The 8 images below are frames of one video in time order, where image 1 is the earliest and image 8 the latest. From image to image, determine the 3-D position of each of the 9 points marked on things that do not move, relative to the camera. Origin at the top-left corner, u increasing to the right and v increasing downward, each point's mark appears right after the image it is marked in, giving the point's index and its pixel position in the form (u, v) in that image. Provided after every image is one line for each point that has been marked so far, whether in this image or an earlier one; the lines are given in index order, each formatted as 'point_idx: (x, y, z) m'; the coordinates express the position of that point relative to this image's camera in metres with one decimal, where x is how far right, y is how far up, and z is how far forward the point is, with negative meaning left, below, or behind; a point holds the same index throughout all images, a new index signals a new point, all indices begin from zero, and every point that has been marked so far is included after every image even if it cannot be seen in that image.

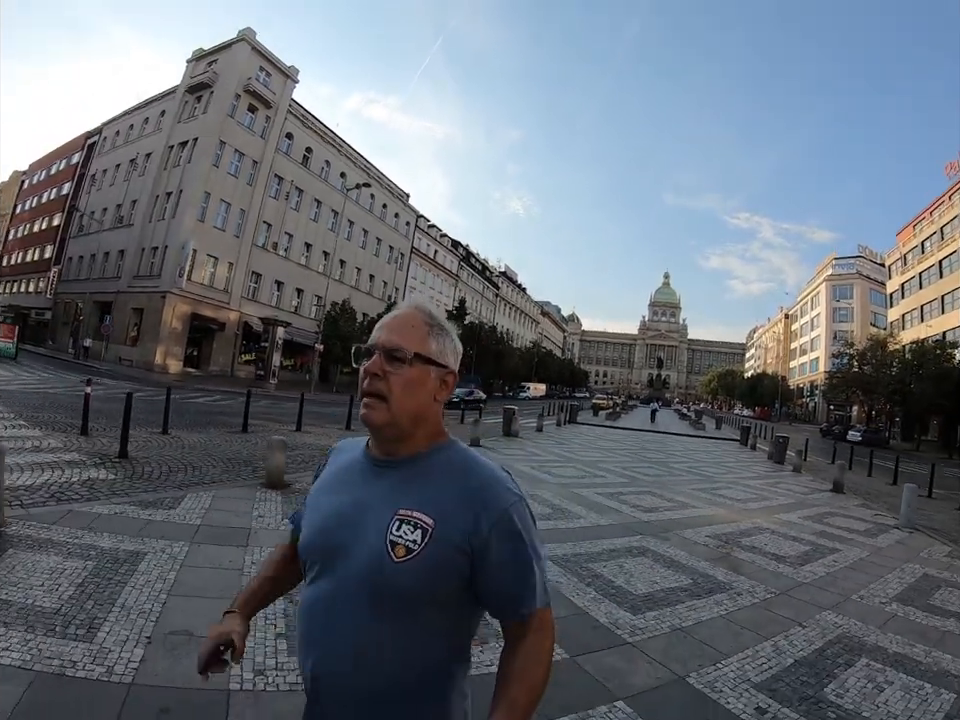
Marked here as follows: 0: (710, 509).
0: (+4.3, -2.7, +10.4) m
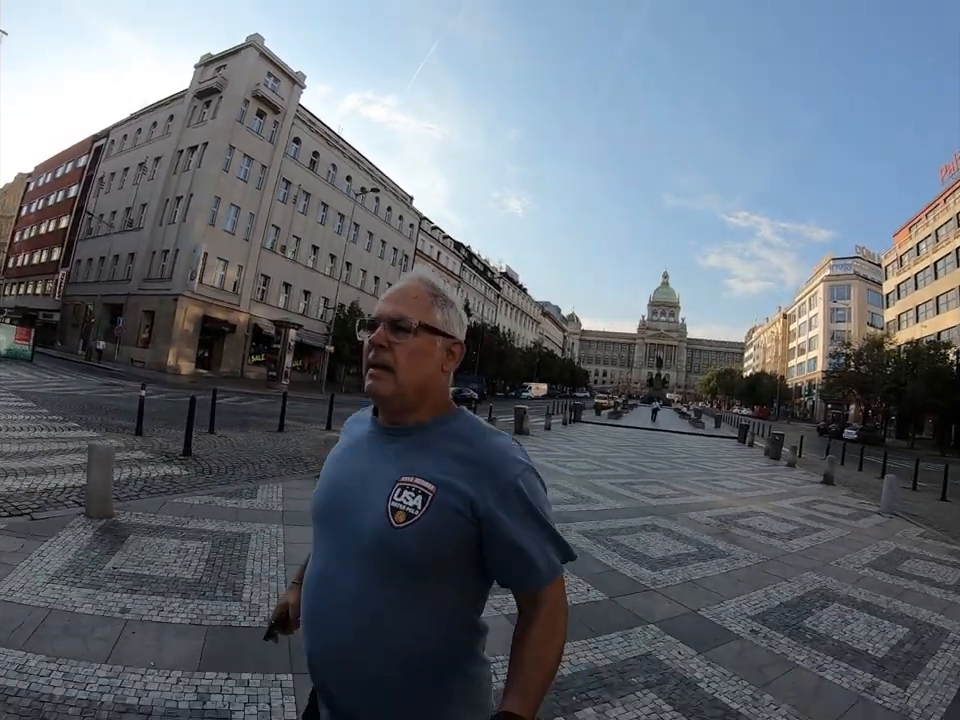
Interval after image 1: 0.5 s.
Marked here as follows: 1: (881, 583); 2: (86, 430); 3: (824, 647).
0: (+4.8, -2.8, +11.4) m
1: (+4.4, -2.4, +5.9) m
2: (-8.2, -1.5, +11.5) m
3: (+2.7, -2.2, +4.3) m
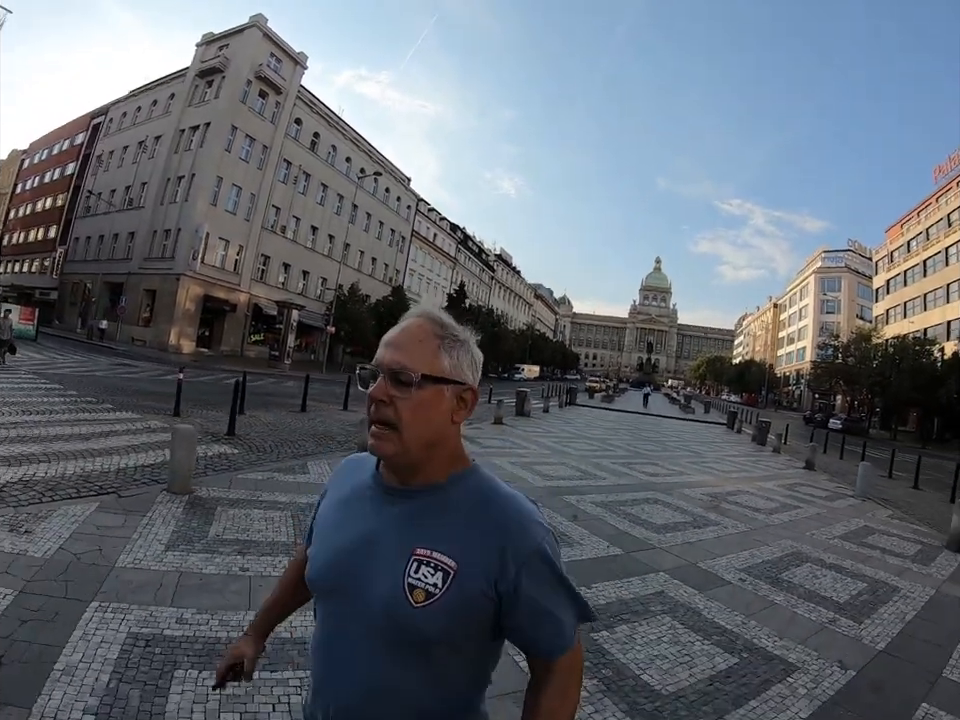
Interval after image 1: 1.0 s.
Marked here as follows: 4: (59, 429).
0: (+5.1, -2.7, +12.5) m
1: (+4.7, -2.4, +7.0) m
2: (-7.9, -1.1, +12.3) m
3: (+3.1, -2.2, +5.3) m
4: (-7.3, -1.2, +9.7) m
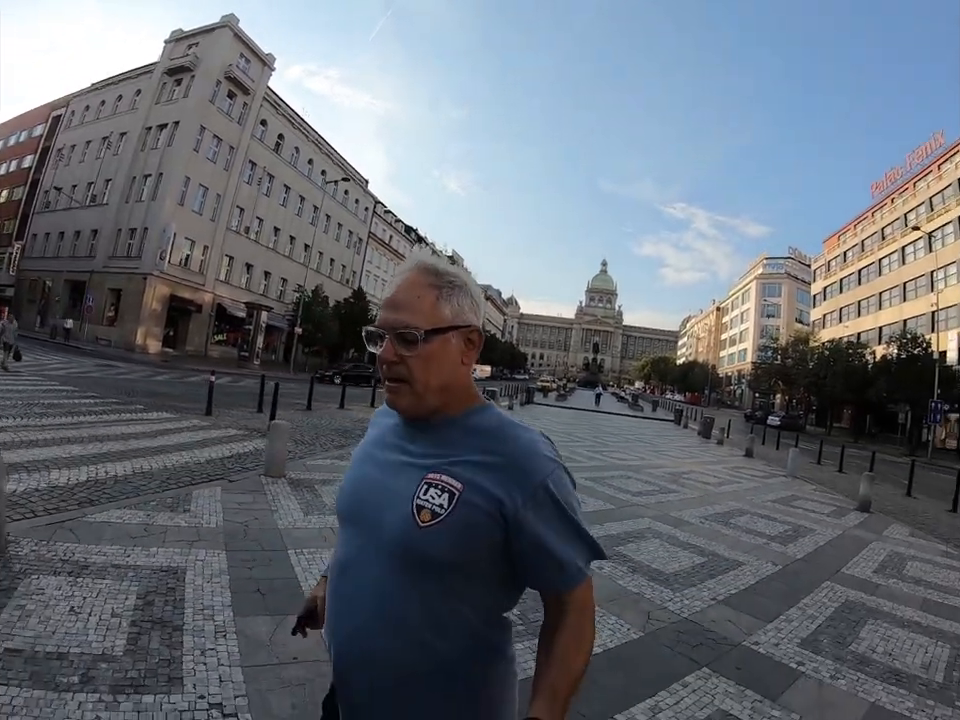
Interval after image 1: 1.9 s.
0: (+4.9, -2.8, +14.8) m
1: (+5.1, -2.5, +9.3) m
2: (-7.9, -1.2, +13.5) m
3: (+3.6, -2.3, +7.5) m
4: (-7.2, -1.3, +11.0) m
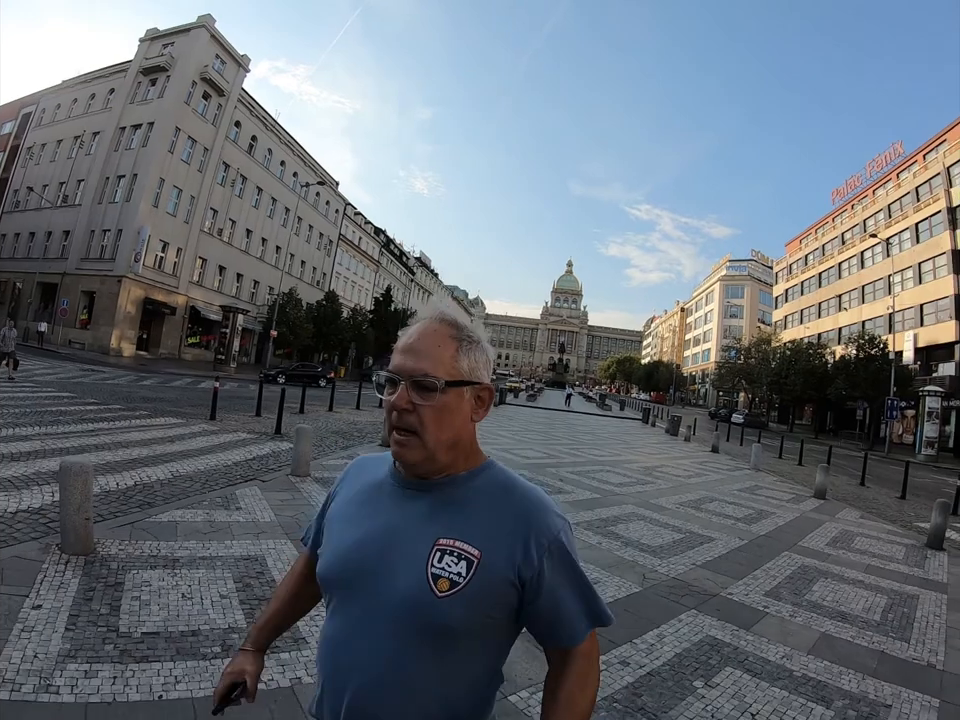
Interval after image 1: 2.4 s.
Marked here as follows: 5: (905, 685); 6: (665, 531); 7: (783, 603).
0: (+4.6, -2.9, +15.9) m
1: (+5.1, -2.6, +10.5) m
2: (-8.2, -1.3, +14.0) m
3: (+3.7, -2.4, +8.6) m
4: (-7.3, -1.4, +11.5) m
5: (+3.0, -2.2, +3.8) m
6: (+2.4, -2.2, +7.1) m
7: (+2.7, -2.2, +5.0) m
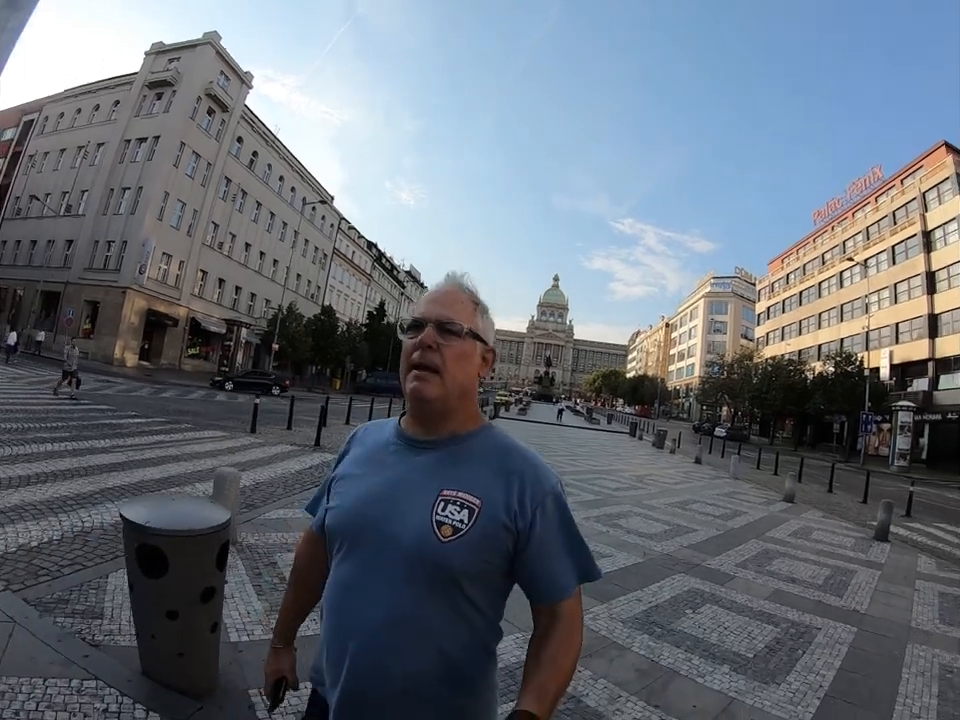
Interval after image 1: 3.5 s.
0: (+4.9, -3.4, +17.5) m
1: (+5.4, -3.1, +12.1) m
2: (-7.9, -1.7, +15.3) m
3: (+4.1, -2.8, +10.2) m
4: (-6.9, -1.8, +12.8) m
5: (+3.5, -2.5, +5.4) m
6: (+2.9, -2.6, +8.7) m
7: (+3.2, -2.5, +6.6) m
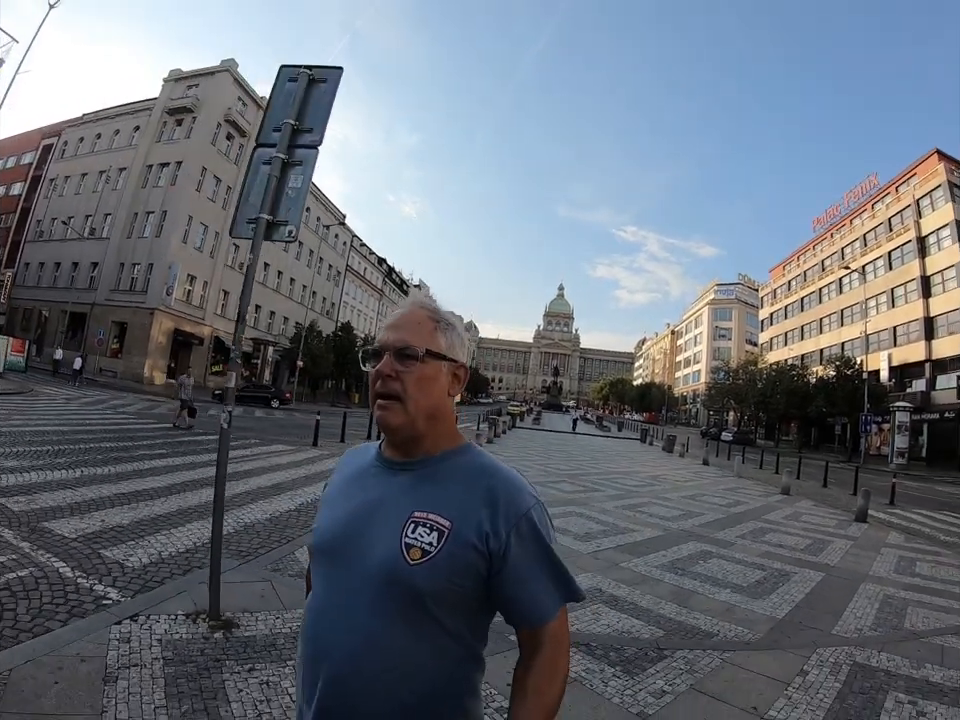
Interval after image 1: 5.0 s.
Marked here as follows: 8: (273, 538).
0: (+5.9, -3.9, +19.4) m
1: (+6.4, -3.4, +14.0) m
2: (-6.9, -2.4, +17.3) m
3: (+5.1, -3.1, +12.1) m
4: (-6.0, -2.4, +14.8) m
5: (+4.4, -2.8, +7.3) m
6: (+3.8, -2.9, +10.6) m
7: (+4.2, -2.8, +8.5) m
8: (-2.9, -2.4, +7.5) m
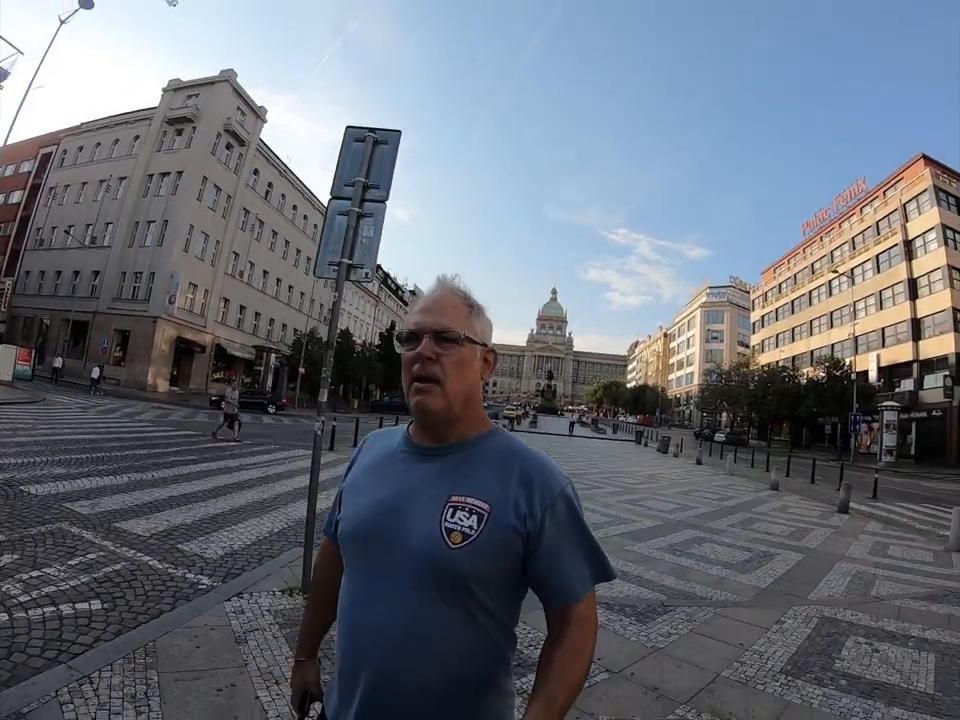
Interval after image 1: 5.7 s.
0: (+6.1, -4.0, +20.4) m
1: (+6.7, -3.5, +15.0) m
2: (-6.6, -2.7, +18.2) m
3: (+5.4, -3.3, +13.1) m
4: (-5.7, -2.6, +15.7) m
5: (+4.8, -2.9, +8.3) m
6: (+4.1, -3.1, +11.6) m
7: (+4.5, -2.9, +9.5) m
8: (-2.6, -2.6, +8.4) m
